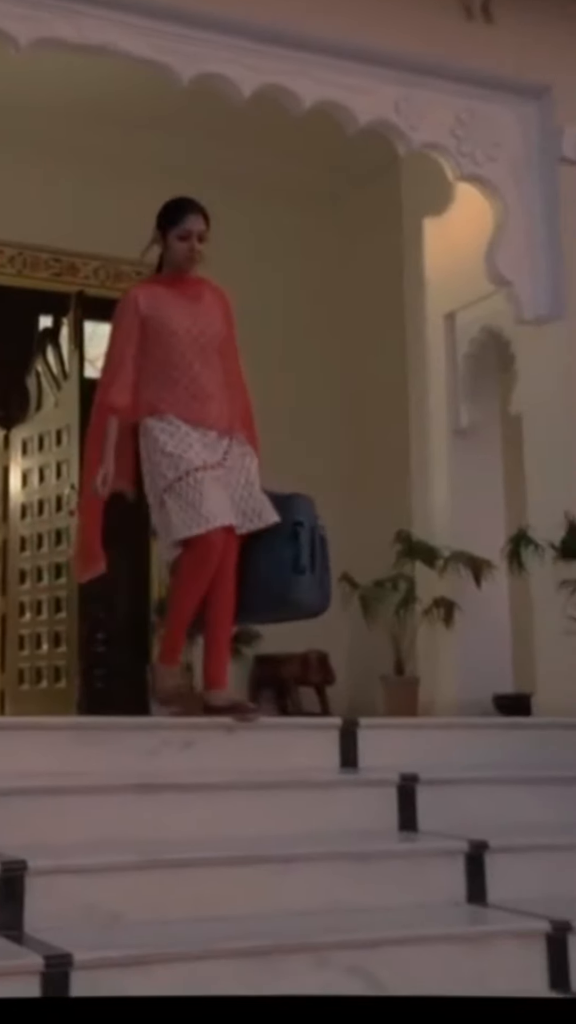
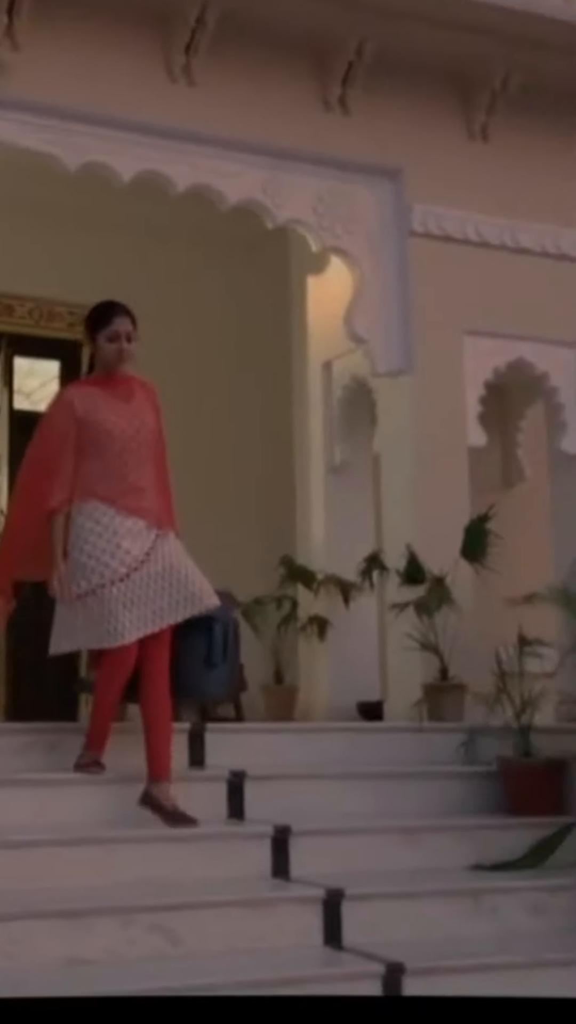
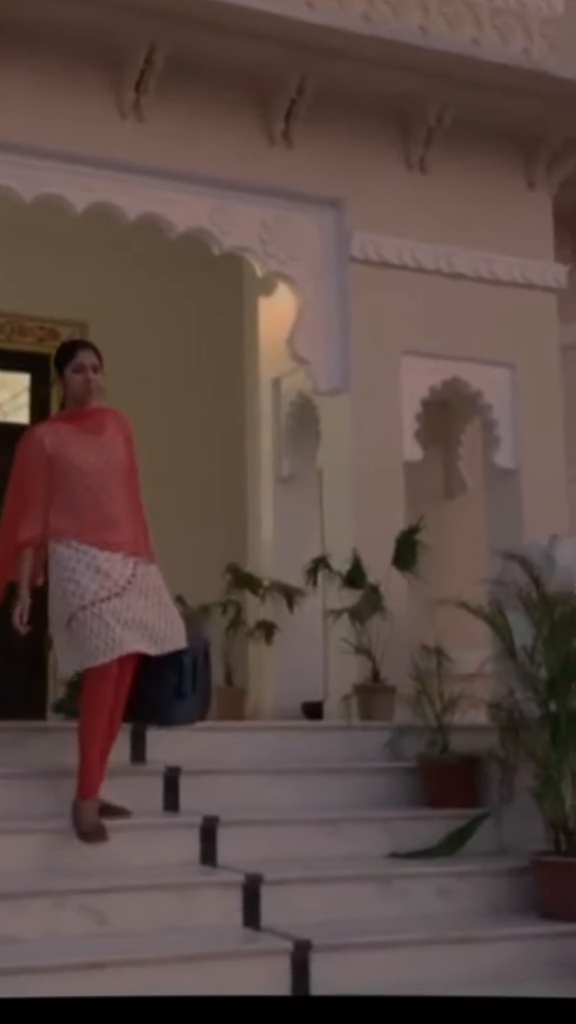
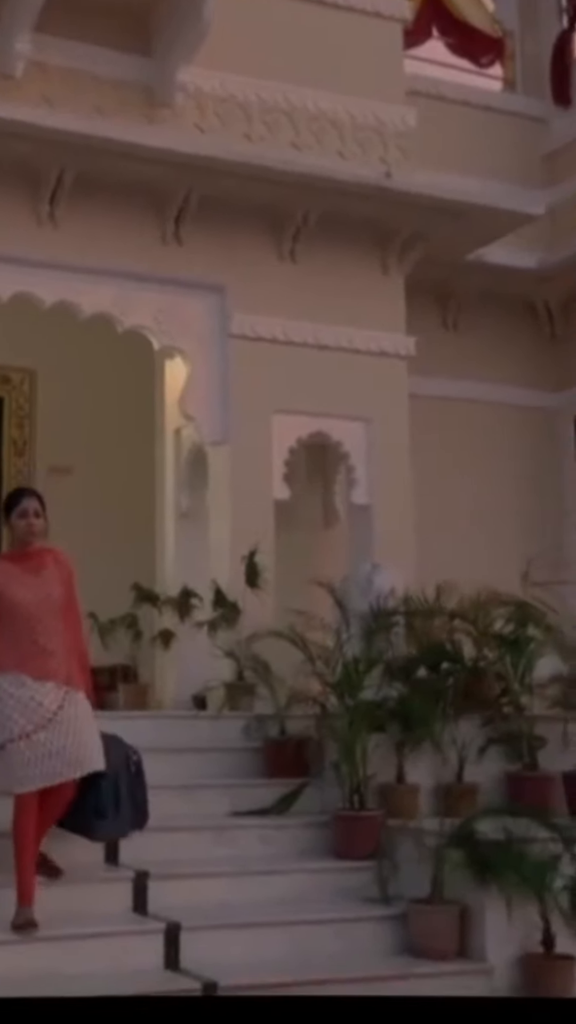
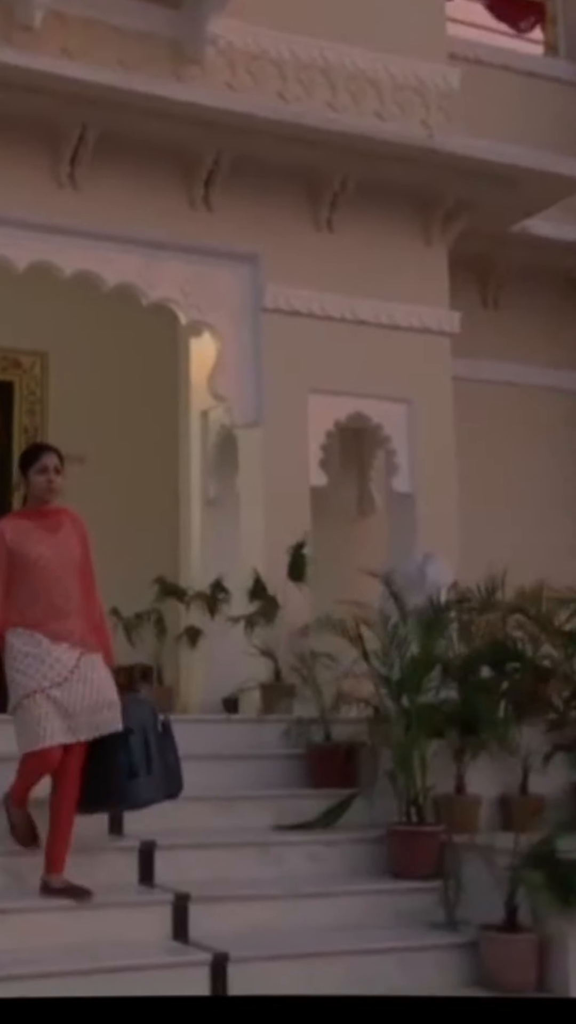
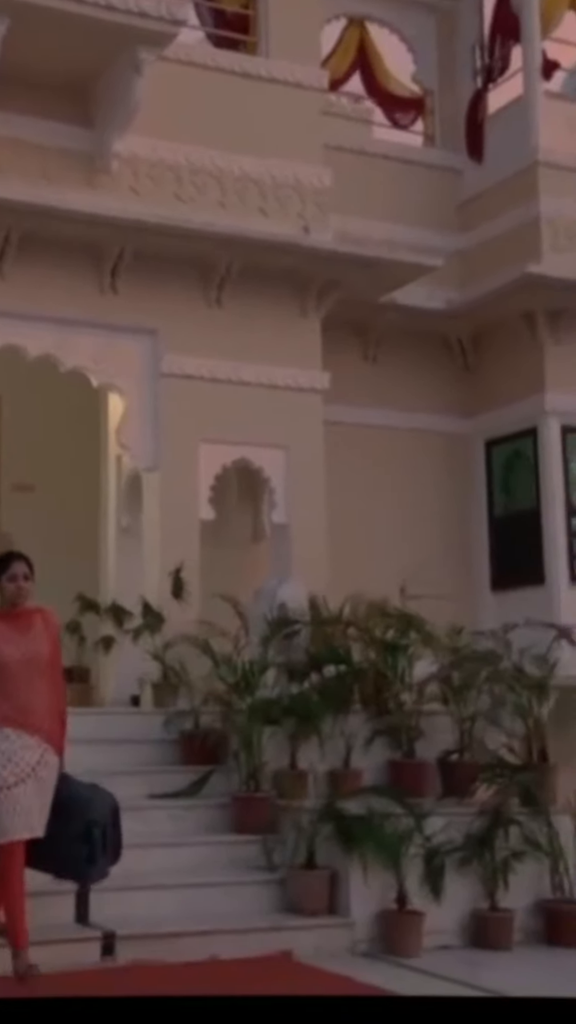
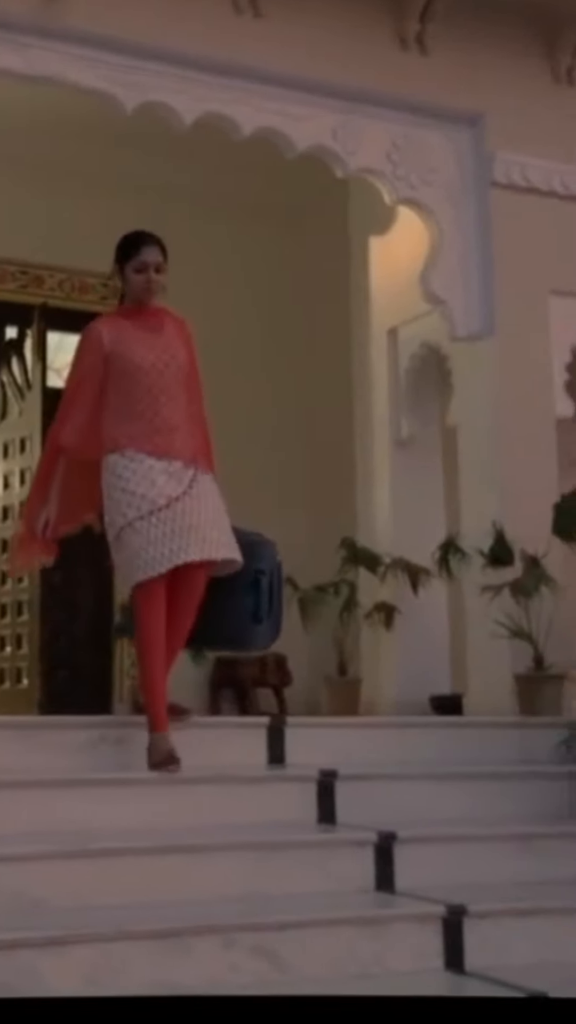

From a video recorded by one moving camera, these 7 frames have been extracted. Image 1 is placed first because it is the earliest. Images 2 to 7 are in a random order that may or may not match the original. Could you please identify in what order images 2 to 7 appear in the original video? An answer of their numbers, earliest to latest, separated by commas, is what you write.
7, 2, 3, 5, 4, 6
